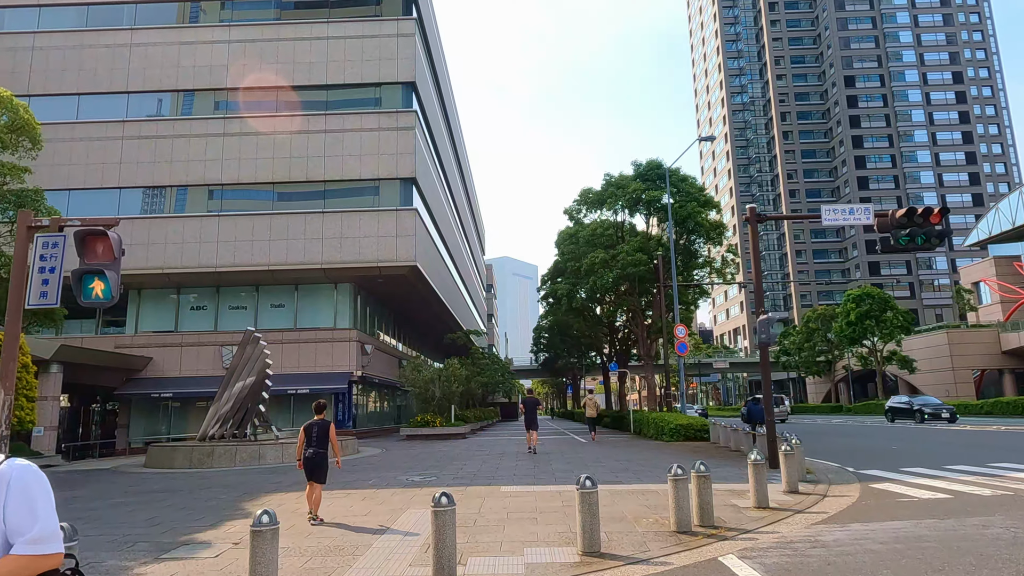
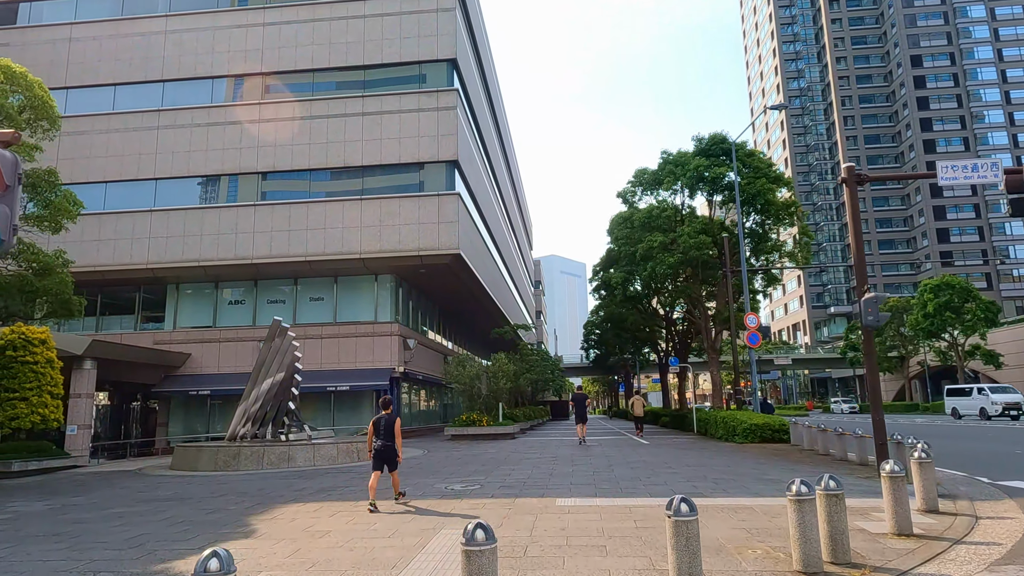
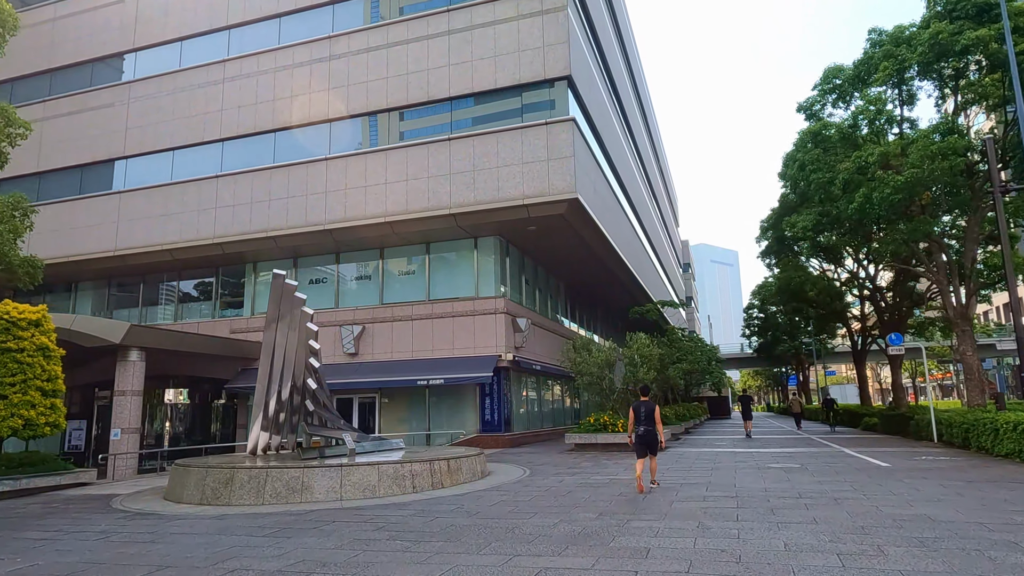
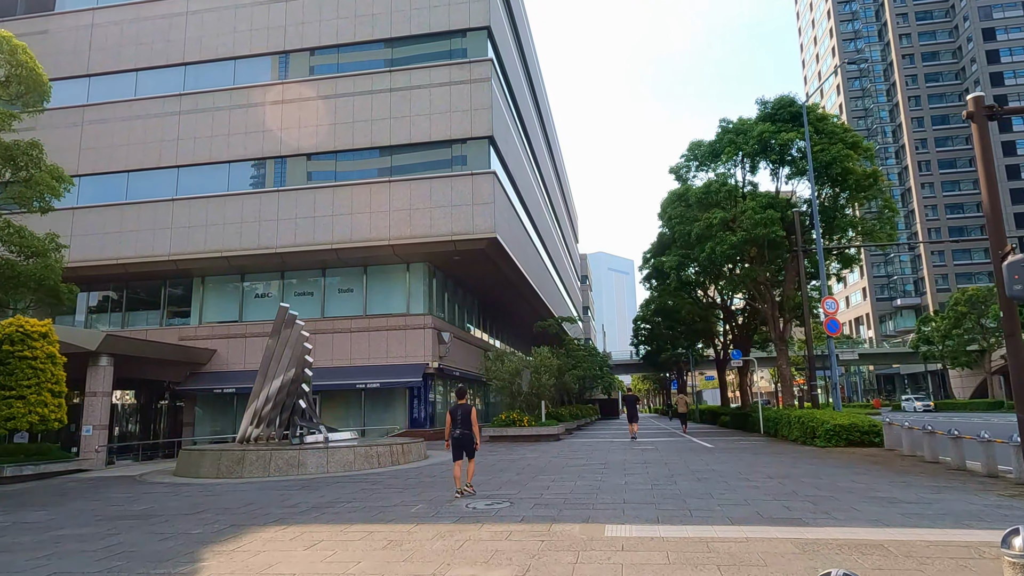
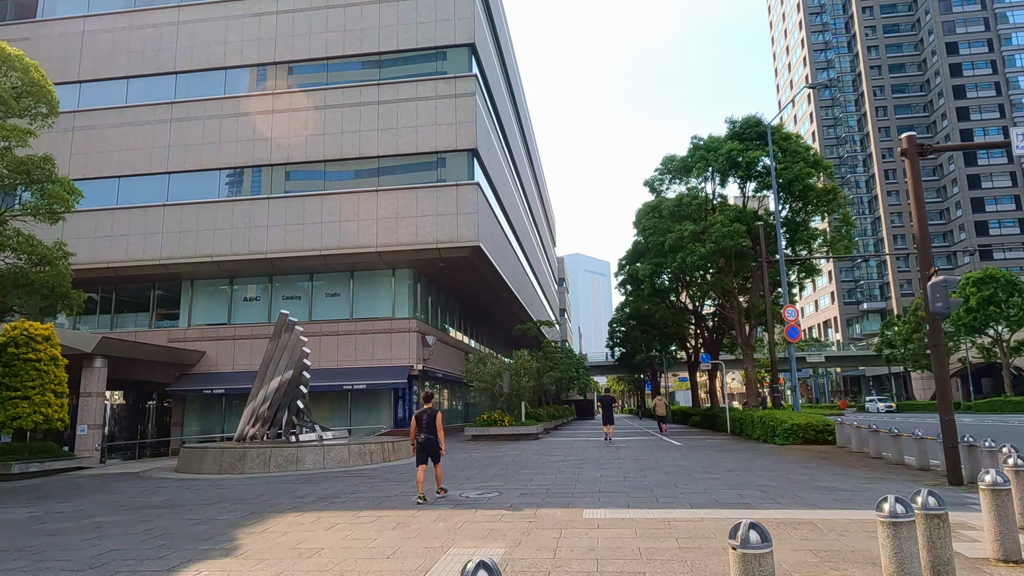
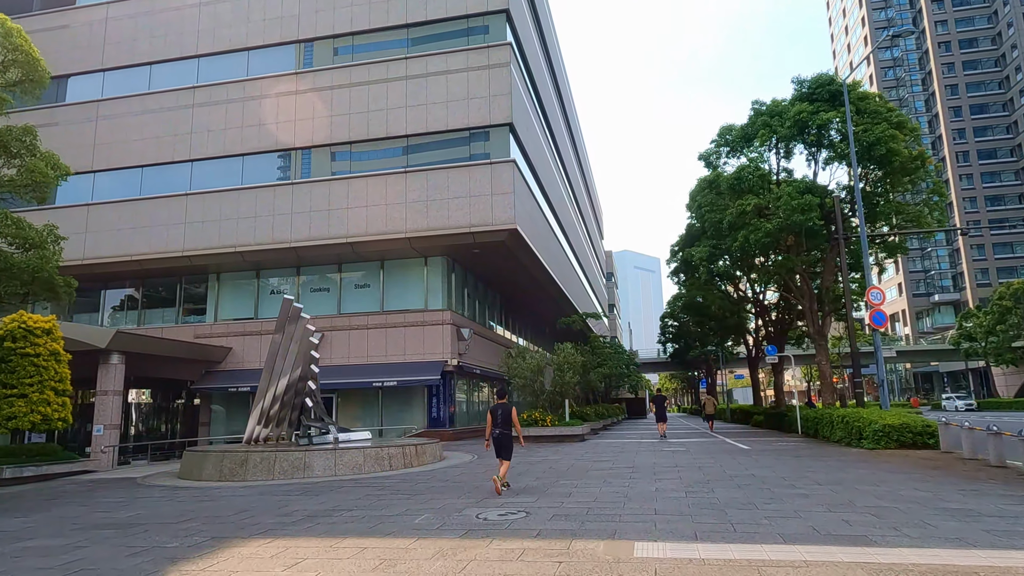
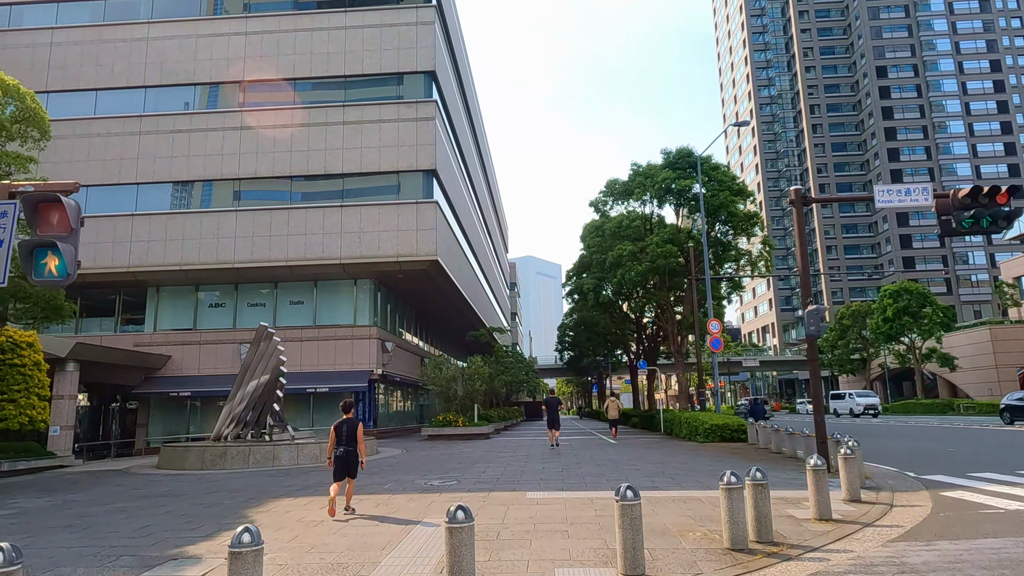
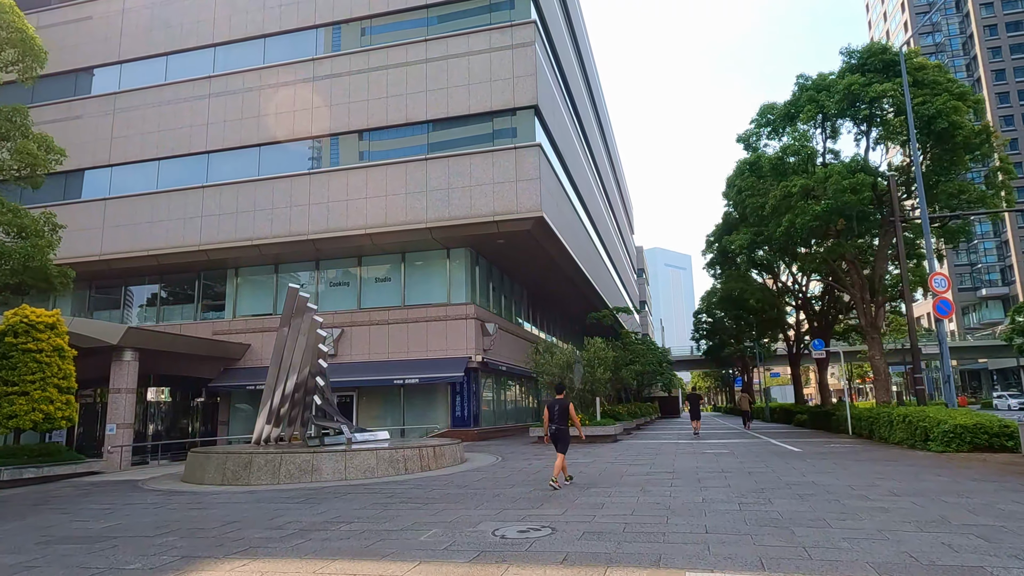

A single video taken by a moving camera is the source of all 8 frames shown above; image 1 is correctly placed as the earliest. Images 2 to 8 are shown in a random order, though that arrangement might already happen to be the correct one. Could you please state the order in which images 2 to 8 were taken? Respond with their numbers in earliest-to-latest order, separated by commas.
7, 2, 5, 4, 6, 8, 3
